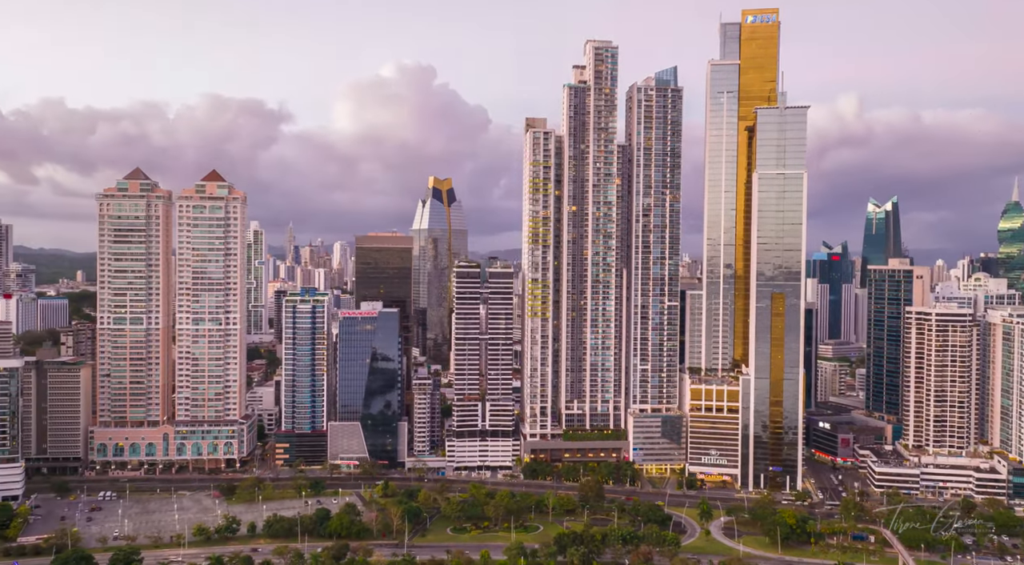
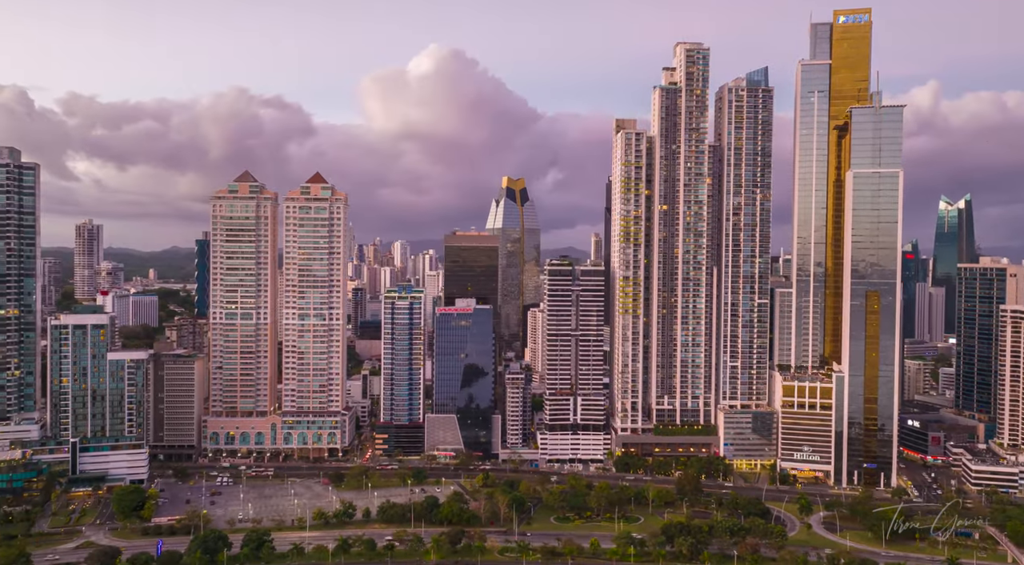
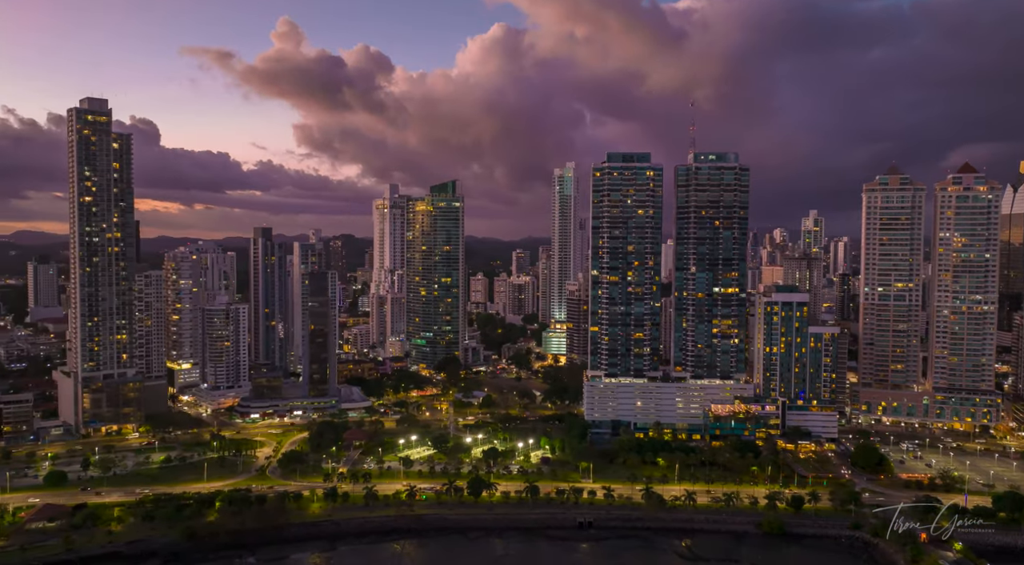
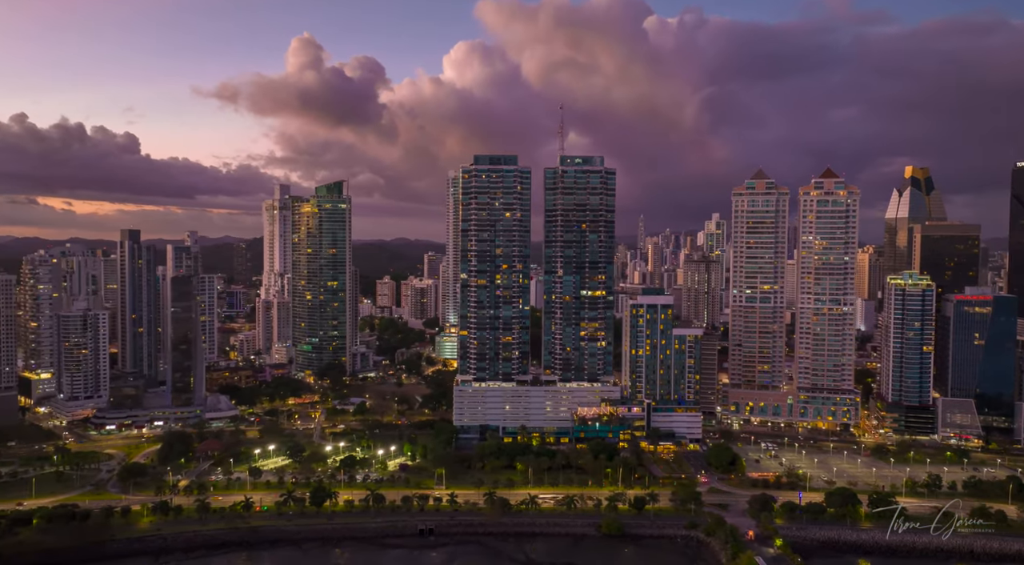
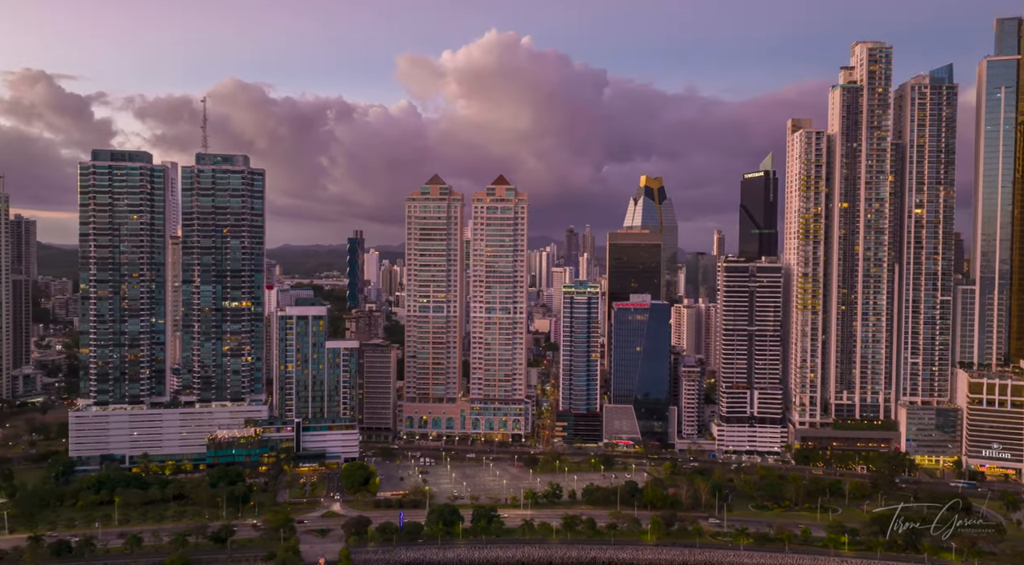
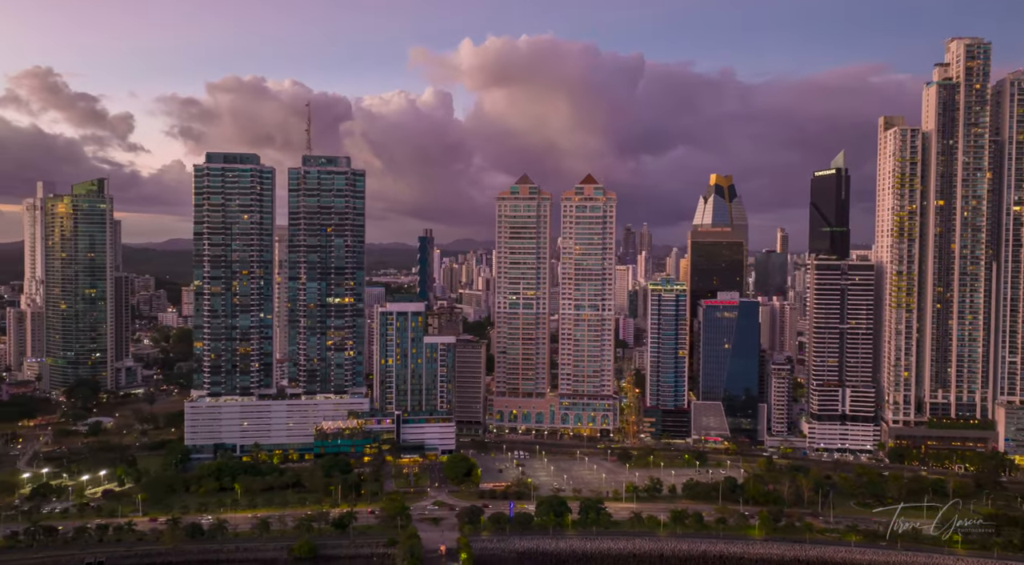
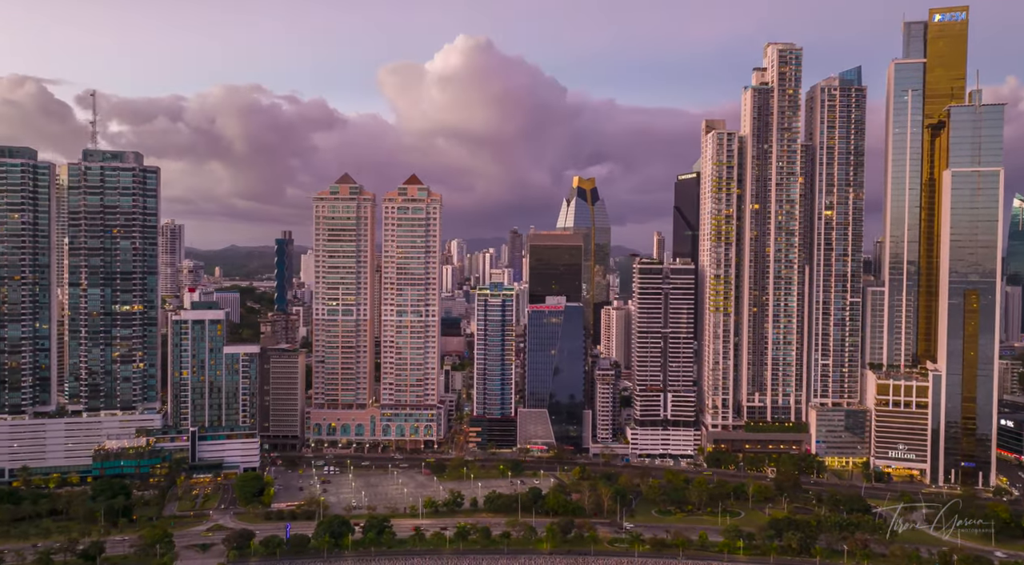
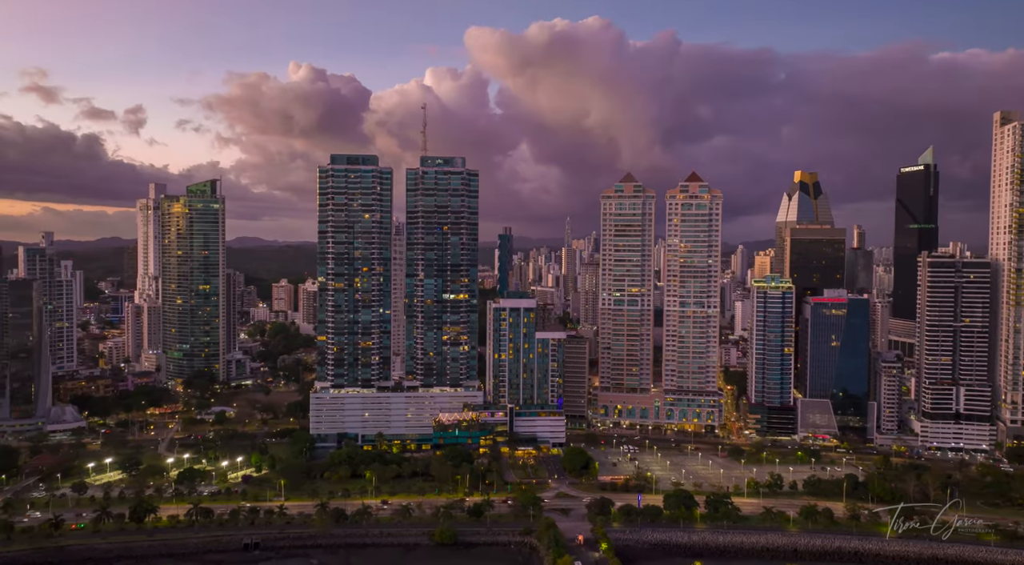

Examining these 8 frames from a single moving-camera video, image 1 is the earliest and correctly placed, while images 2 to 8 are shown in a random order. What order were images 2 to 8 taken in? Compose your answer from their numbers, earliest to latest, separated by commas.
2, 7, 5, 6, 8, 4, 3
